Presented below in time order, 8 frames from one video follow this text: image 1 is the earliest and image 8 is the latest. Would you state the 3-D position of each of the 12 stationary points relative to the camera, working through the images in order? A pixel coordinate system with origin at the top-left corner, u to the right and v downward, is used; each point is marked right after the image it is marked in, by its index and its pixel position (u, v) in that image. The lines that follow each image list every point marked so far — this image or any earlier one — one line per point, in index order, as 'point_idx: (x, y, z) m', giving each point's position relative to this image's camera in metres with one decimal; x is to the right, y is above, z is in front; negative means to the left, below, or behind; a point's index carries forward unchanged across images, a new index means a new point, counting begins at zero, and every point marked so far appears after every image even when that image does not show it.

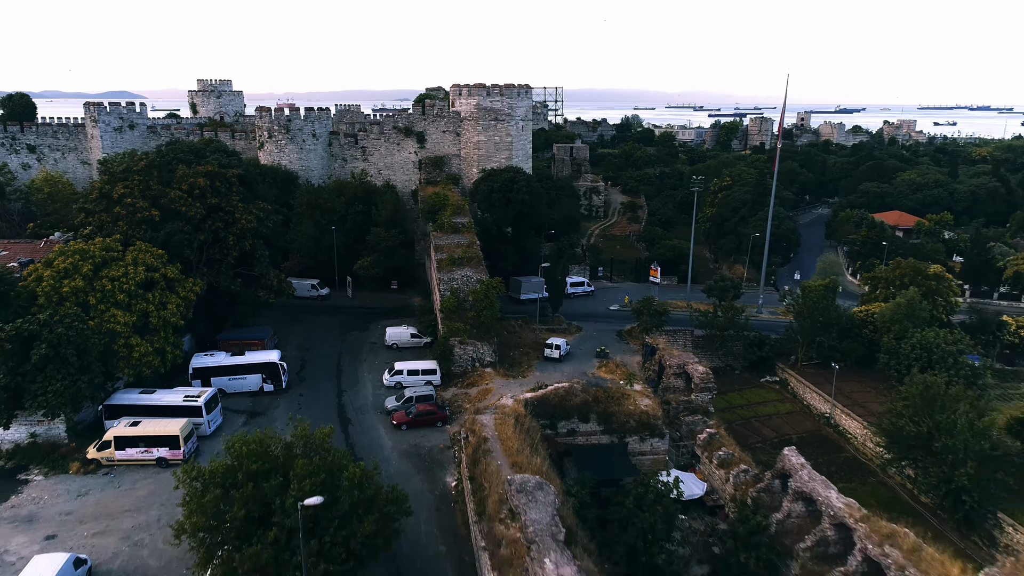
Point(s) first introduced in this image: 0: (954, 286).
0: (+10.1, -0.1, +16.5) m
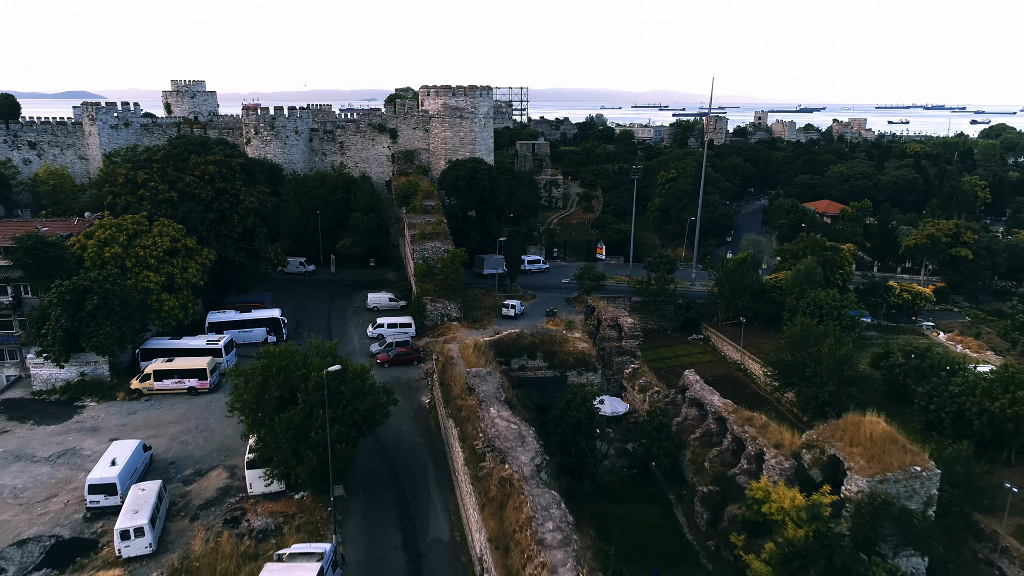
0: (+9.2, +0.7, +19.5) m
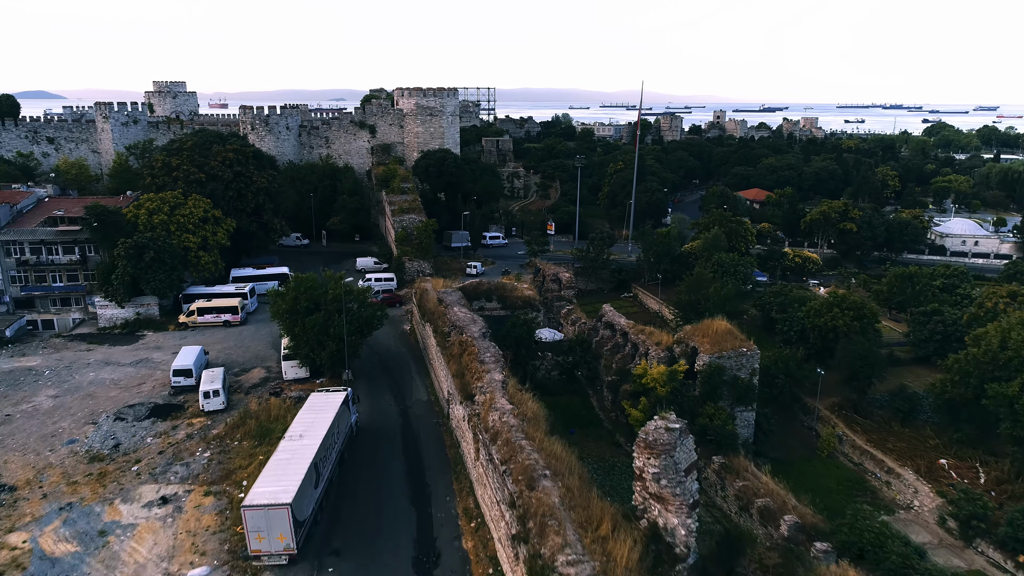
0: (+8.0, +1.8, +23.8) m
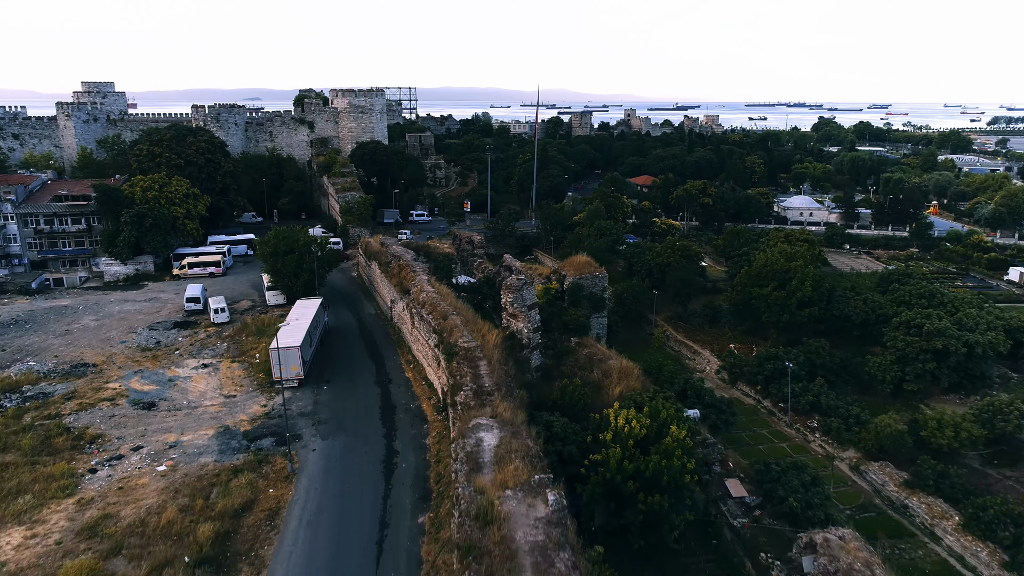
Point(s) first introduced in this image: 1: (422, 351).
0: (+4.8, +3.4, +29.6) m
1: (-1.6, -1.2, +13.0) m
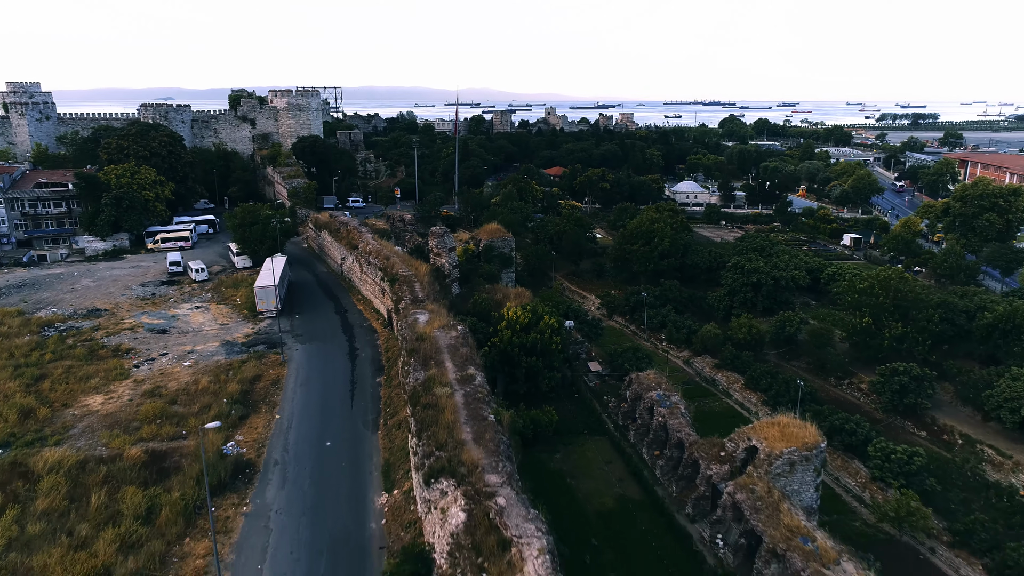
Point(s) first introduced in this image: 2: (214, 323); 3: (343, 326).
0: (+1.3, +4.7, +34.4) m
1: (-3.4, 0.0, +17.3) m
2: (-6.7, -0.8, +16.4) m
3: (-3.8, -0.8, +16.1) m
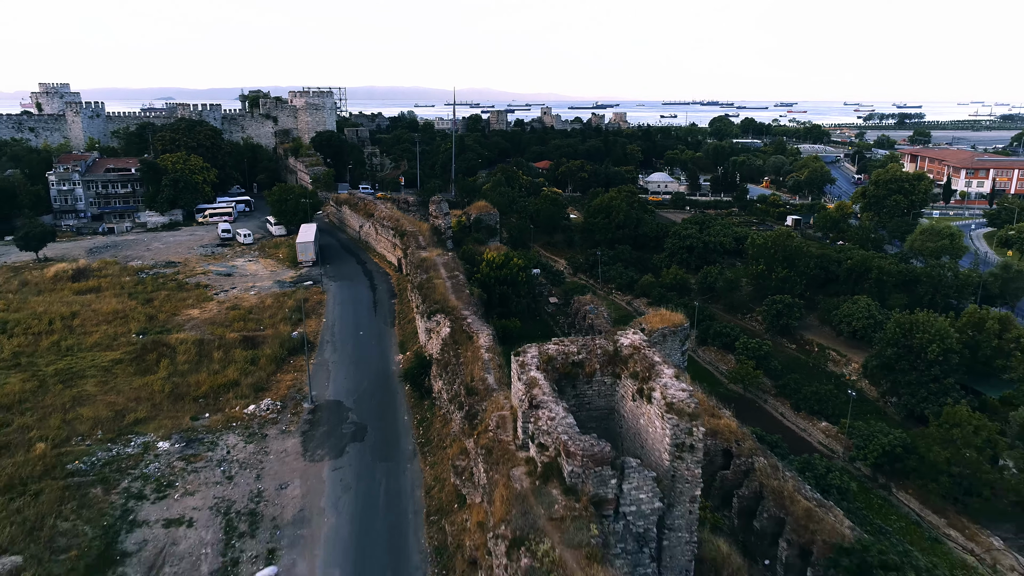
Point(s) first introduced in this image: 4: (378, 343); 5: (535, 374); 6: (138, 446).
0: (+0.7, +6.0, +39.5) m
1: (-4.0, +1.3, +22.4) m
2: (-7.3, +0.5, +21.5) m
3: (-4.4, +0.5, +21.2) m
4: (-2.8, -1.1, +15.2) m
5: (+0.2, -0.9, +7.6) m
6: (-5.6, -2.3, +10.8) m
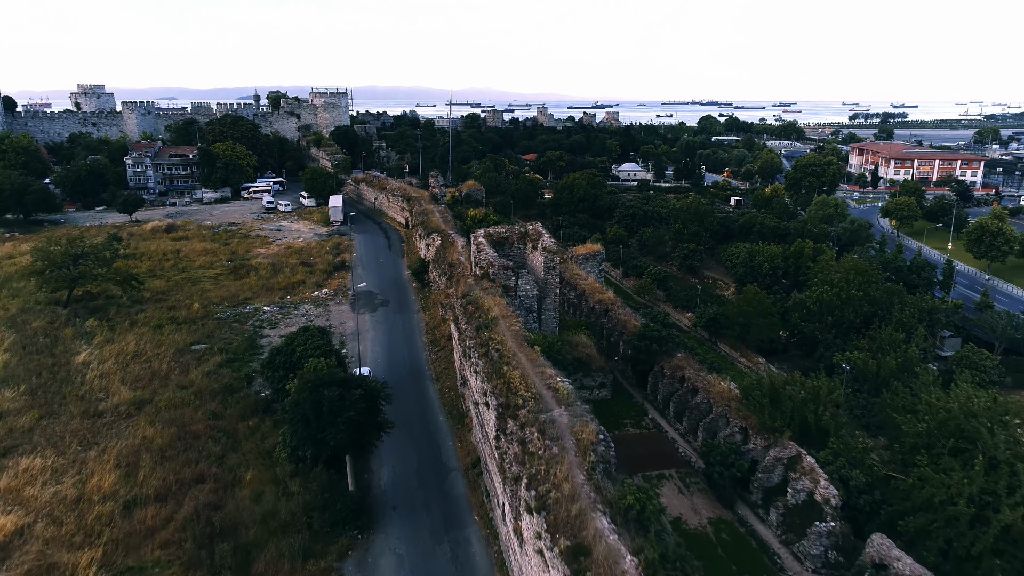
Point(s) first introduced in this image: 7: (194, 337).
0: (-0.1, +7.8, +46.6) m
1: (-4.8, +3.1, +29.4) m
2: (-8.1, +2.4, +28.5) m
3: (-5.2, +2.3, +28.3) m
4: (-3.7, +0.7, +22.2) m
5: (-0.6, +0.9, +14.6) m
6: (-6.4, -0.5, +17.8) m
7: (-6.8, -1.0, +15.5) m
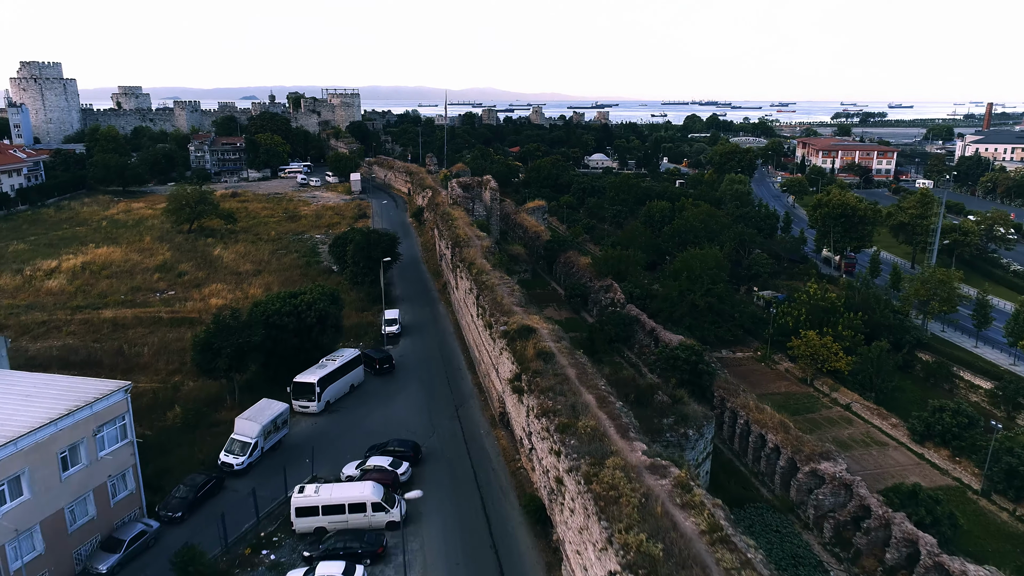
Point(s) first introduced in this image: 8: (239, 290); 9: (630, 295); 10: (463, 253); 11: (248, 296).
0: (-1.3, +10.3, +56.0) m
1: (-6.0, +5.6, +38.9) m
2: (-9.4, +4.9, +38.0) m
3: (-6.4, +4.8, +37.7) m
4: (-4.9, +3.1, +31.7) m
5: (-1.9, +3.4, +24.0) m
6: (-7.7, +2.0, +27.3) m
7: (-8.1, +1.5, +25.0) m
8: (-7.3, -0.1, +19.3) m
9: (+3.1, -0.2, +19.0) m
10: (-1.1, +0.8, +16.4) m
11: (-6.9, -0.2, +18.8) m
